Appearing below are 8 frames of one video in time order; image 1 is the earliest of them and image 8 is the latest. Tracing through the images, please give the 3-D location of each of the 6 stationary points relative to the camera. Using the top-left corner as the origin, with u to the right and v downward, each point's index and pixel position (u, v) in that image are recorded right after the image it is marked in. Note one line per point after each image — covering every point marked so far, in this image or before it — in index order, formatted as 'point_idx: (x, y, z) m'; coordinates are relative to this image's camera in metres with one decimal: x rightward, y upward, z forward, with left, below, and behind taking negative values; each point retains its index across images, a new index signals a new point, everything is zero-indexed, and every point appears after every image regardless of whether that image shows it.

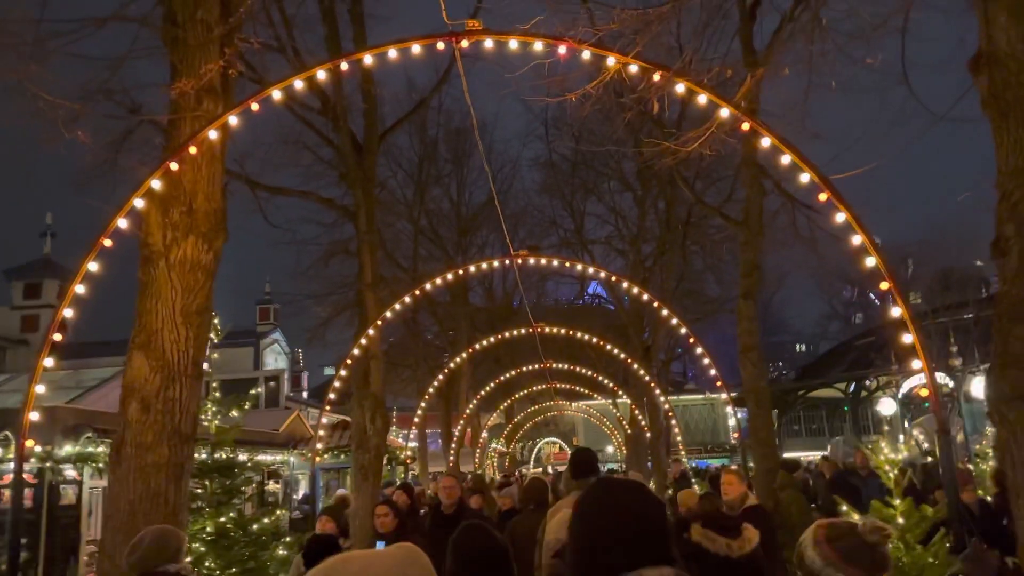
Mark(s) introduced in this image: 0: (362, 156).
0: (-2.9, +2.6, +15.6) m
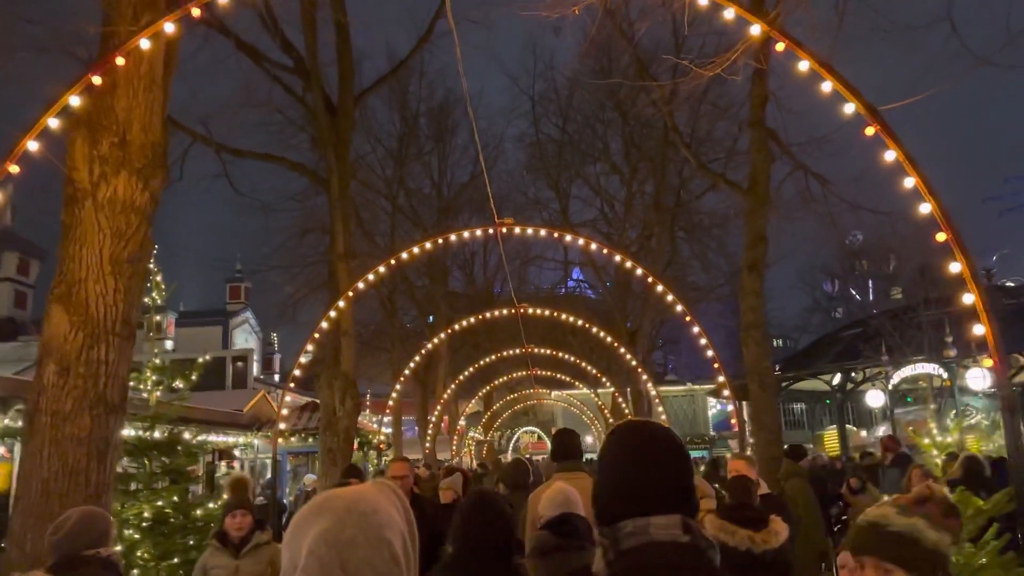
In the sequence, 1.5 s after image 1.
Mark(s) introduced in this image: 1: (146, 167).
0: (-3.2, +3.1, +14.5) m
1: (-2.9, +1.0, +6.3) m
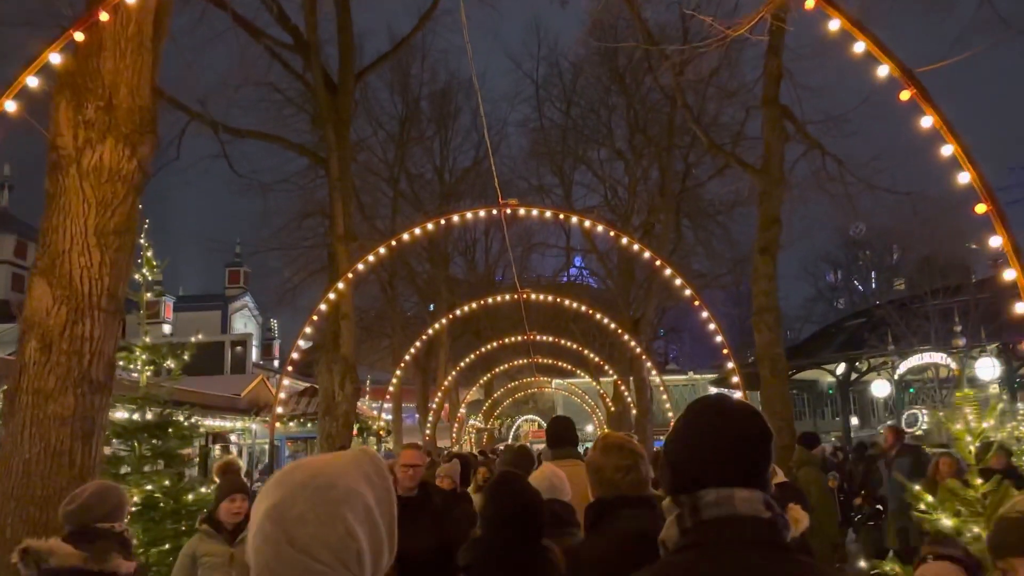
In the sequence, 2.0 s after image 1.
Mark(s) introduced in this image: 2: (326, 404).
0: (-3.1, +3.4, +14.2) m
1: (-2.8, +1.2, +5.9) m
2: (-3.1, -1.9, +13.3) m
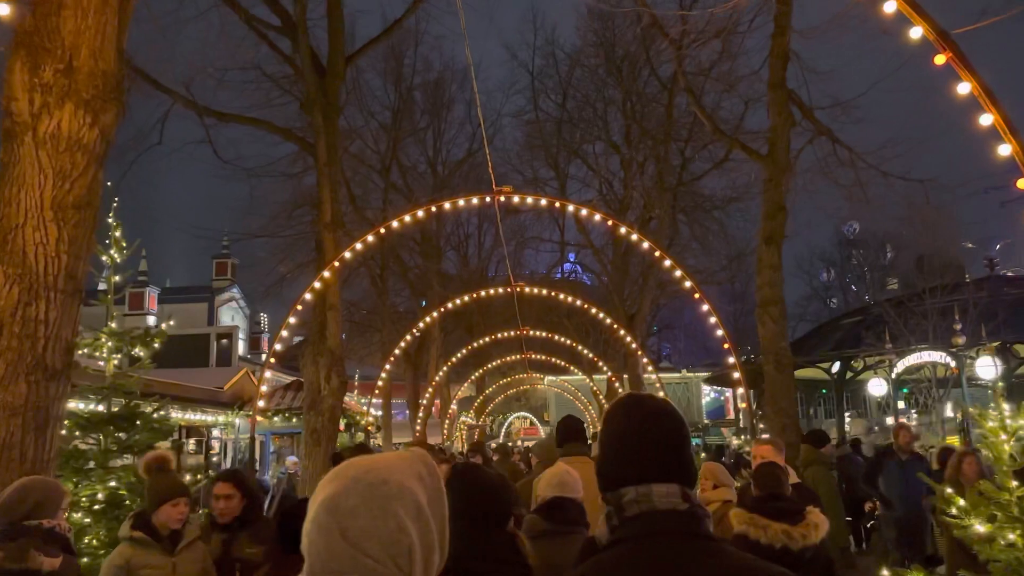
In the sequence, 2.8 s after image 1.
0: (-3.2, +3.6, +13.7) m
1: (-2.8, +1.3, +5.5) m
2: (-3.2, -1.8, +12.8) m
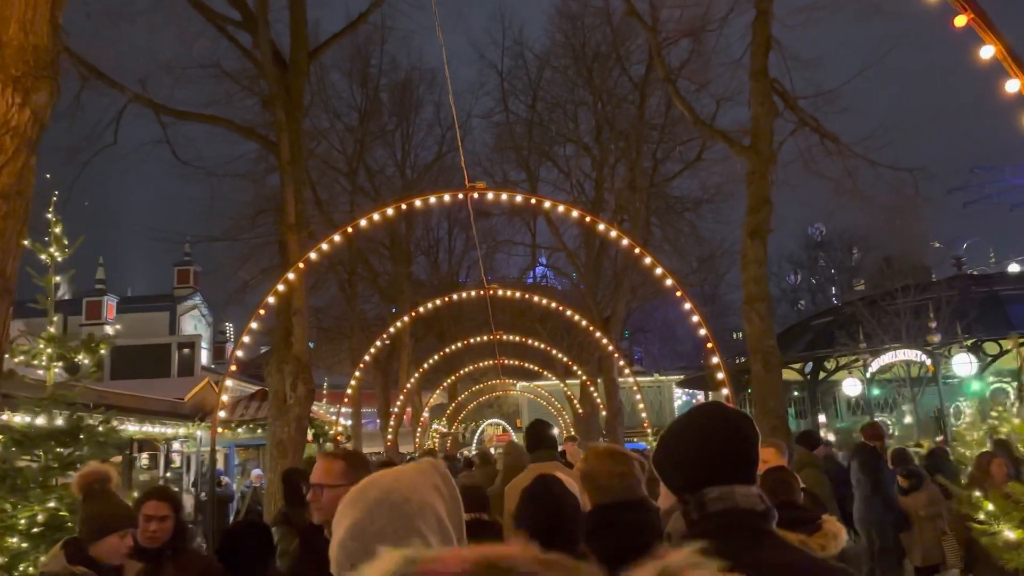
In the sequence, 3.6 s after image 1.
0: (-3.7, +3.5, +13.1) m
1: (-3.0, +1.3, +4.9) m
2: (-3.6, -1.8, +12.2) m
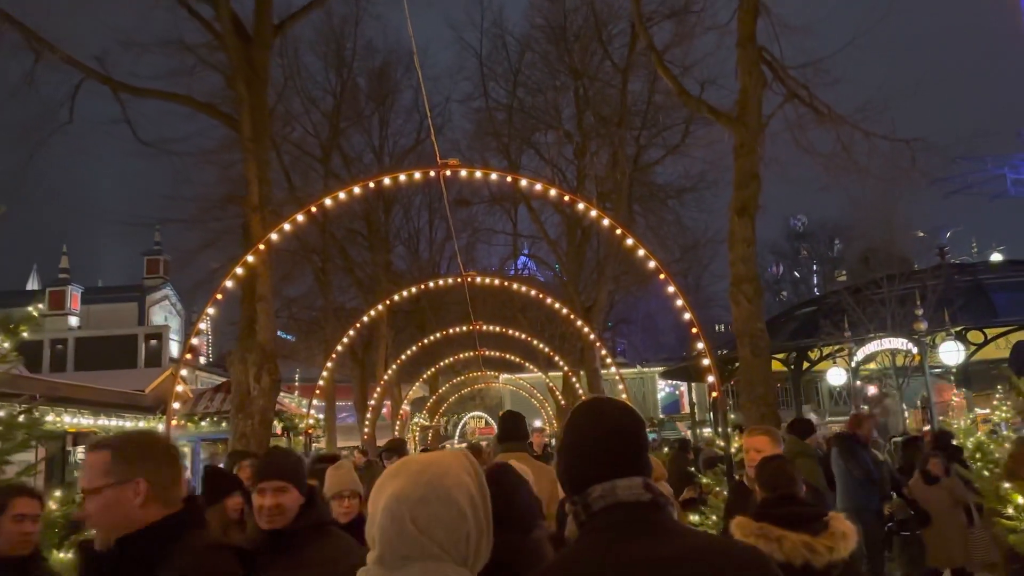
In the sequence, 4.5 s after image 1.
0: (-4.1, +3.7, +12.4) m
1: (-3.2, +1.5, +4.3) m
2: (-4.0, -1.6, +11.6) m
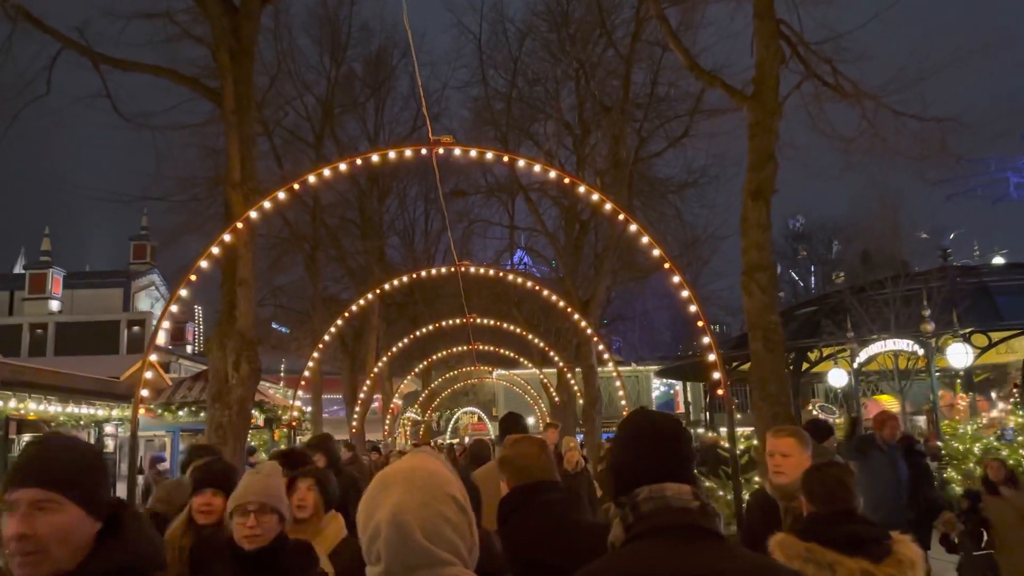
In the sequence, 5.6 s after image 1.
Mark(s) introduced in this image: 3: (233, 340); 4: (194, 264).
0: (-4.1, +4.0, +11.8) m
1: (-3.2, +1.7, +3.6) m
2: (-4.1, -1.4, +11.0) m
3: (-3.8, -0.7, +11.0) m
4: (-3.7, +0.3, +9.3) m
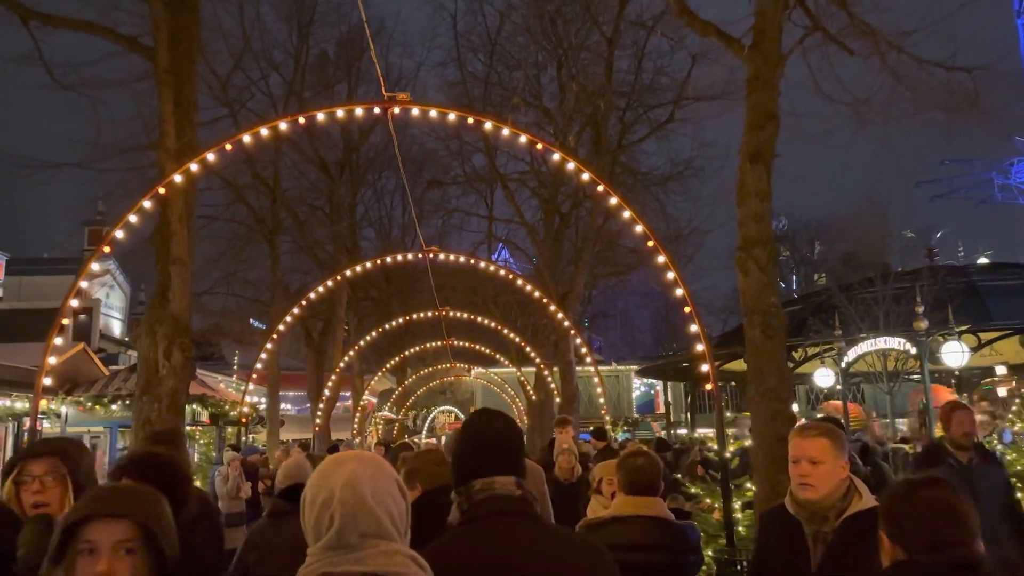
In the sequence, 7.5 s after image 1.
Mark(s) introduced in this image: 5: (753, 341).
0: (-4.4, +4.2, +10.6) m
1: (-3.4, +1.9, +2.4) m
2: (-4.5, -1.1, +9.8) m
3: (-4.3, -0.5, +9.8) m
4: (-4.1, +0.5, +8.1) m
5: (+2.0, -0.5, +6.6) m
